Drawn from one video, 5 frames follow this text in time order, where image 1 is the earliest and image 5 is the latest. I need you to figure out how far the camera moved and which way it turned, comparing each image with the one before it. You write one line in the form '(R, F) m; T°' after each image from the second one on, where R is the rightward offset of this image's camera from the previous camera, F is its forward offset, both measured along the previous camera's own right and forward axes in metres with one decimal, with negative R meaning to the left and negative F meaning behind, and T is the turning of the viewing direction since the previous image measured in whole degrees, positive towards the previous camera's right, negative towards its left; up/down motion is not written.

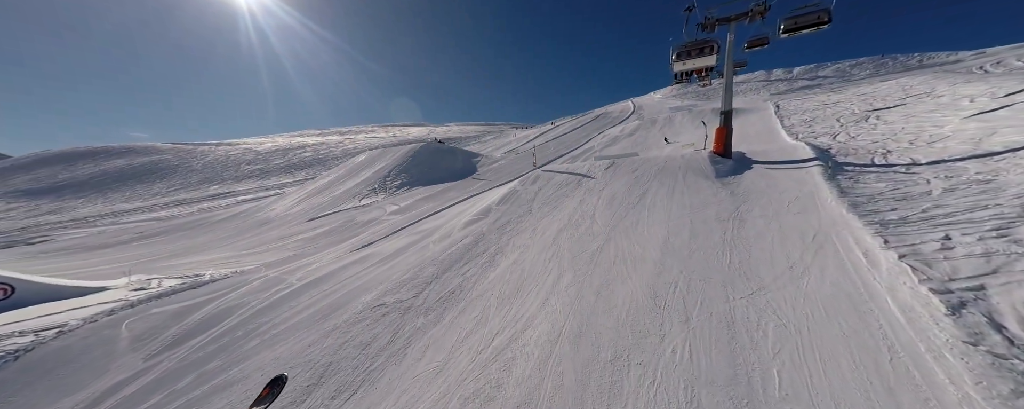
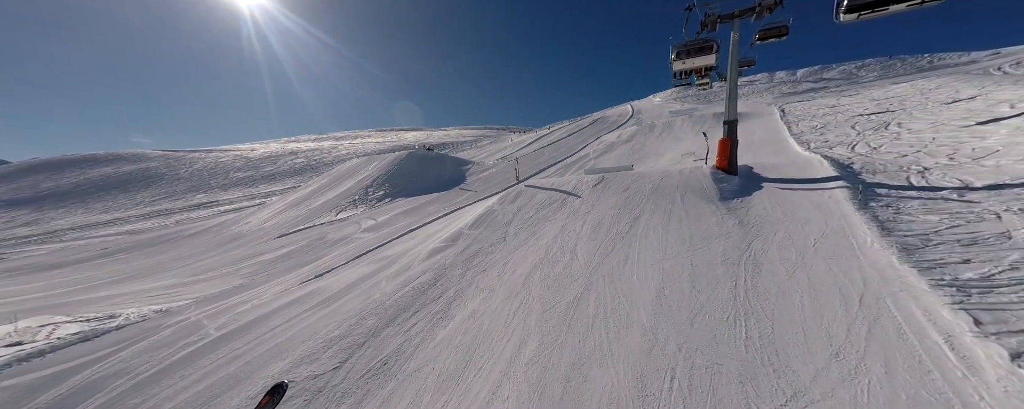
(+0.8, +1.2) m; 0°
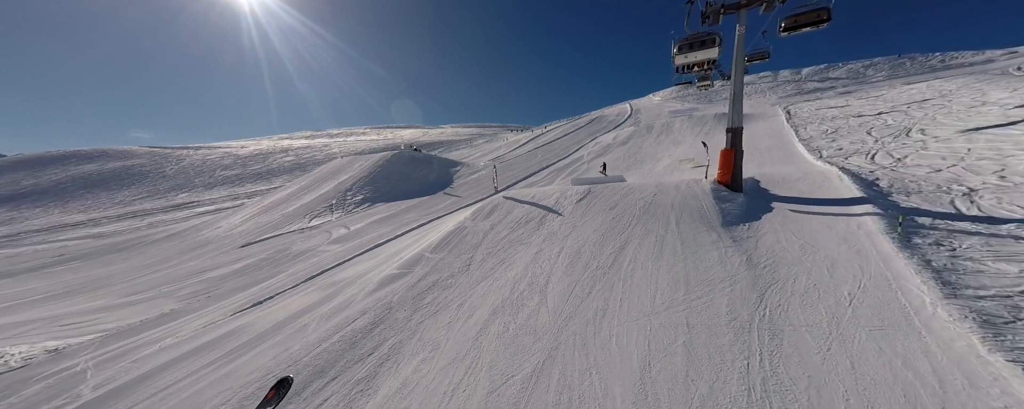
(+0.8, +1.2) m; 0°
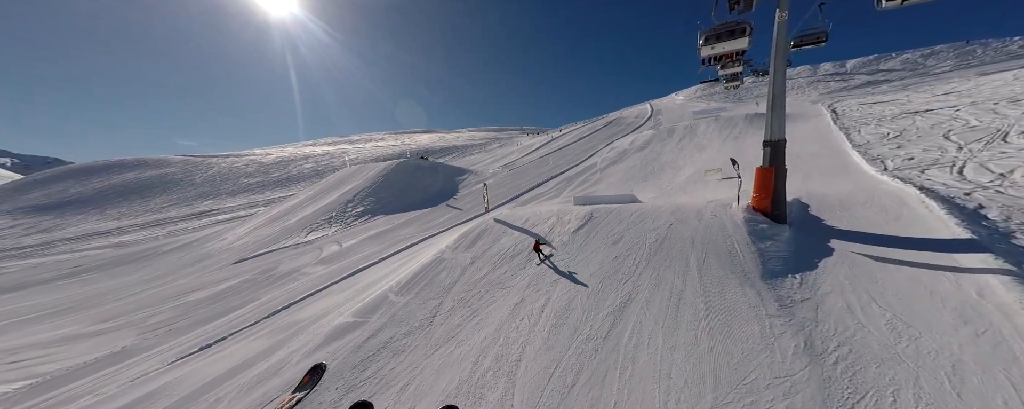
(+0.8, +1.3) m; -4°
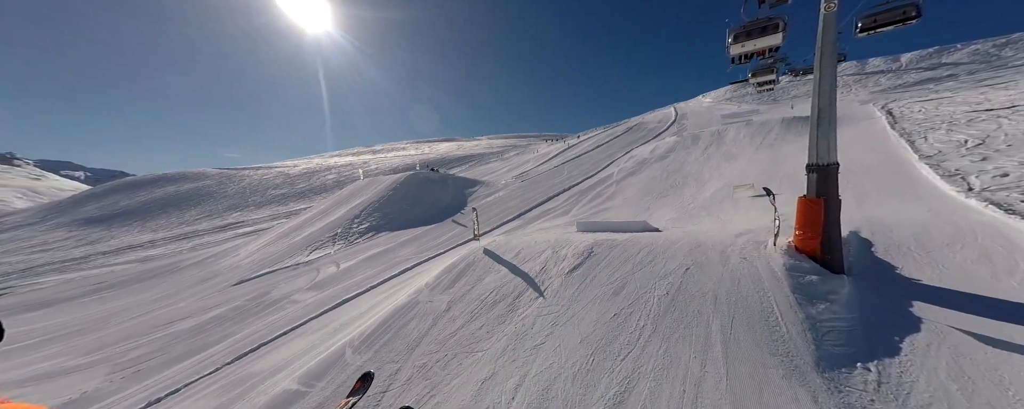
(+0.8, +1.0) m; -4°
